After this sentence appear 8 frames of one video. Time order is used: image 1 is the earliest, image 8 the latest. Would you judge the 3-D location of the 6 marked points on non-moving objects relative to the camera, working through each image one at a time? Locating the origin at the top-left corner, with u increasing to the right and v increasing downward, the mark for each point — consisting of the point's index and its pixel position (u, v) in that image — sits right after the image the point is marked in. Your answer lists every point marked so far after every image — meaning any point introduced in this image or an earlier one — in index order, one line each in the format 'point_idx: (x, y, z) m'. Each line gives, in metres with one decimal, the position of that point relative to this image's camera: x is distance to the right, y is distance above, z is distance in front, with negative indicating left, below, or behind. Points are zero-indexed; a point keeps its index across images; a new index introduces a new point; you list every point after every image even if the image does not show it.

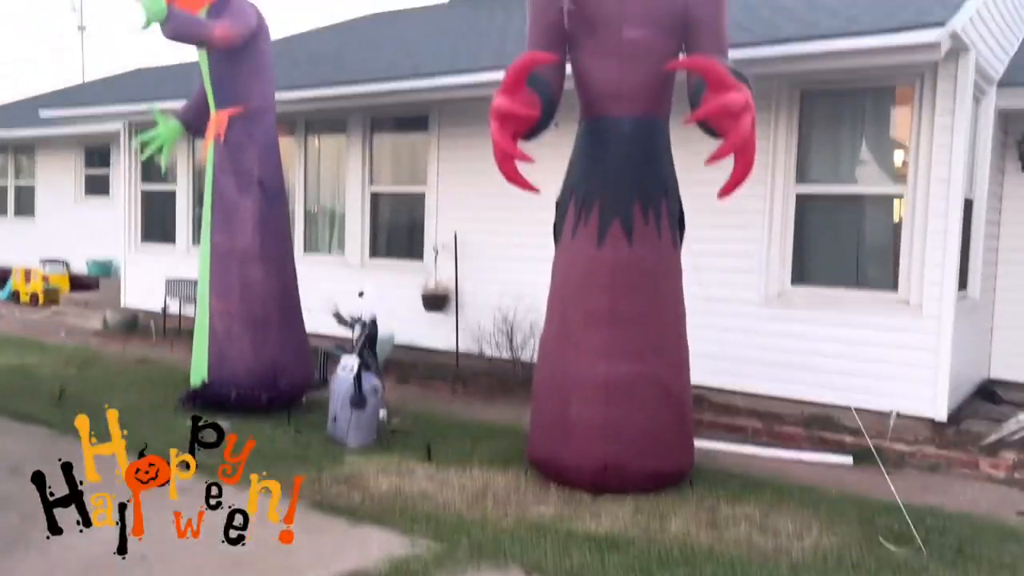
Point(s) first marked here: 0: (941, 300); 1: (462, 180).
0: (+2.5, -0.1, +5.0) m
1: (-0.4, +0.9, +7.0) m
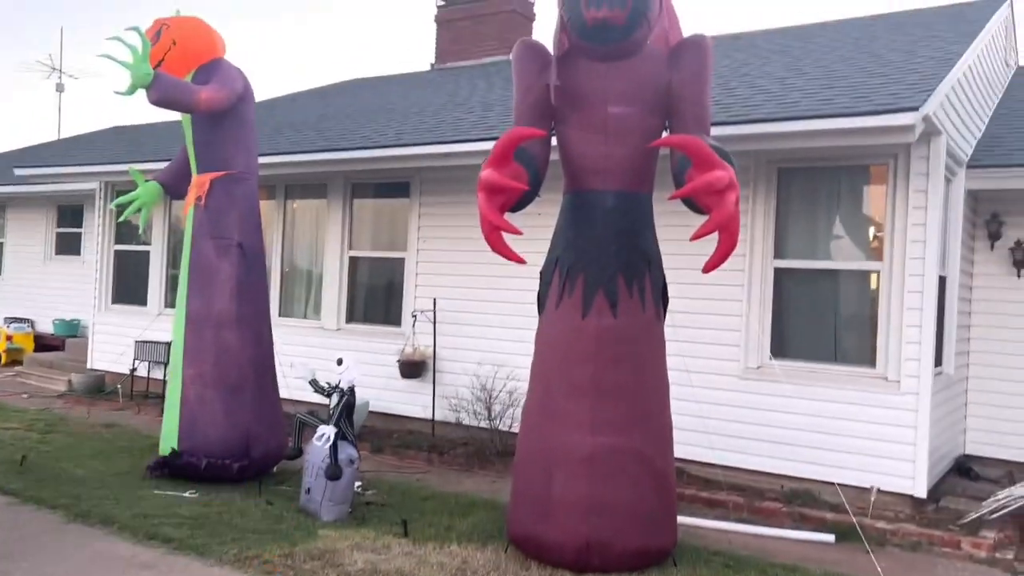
0: (+2.4, -0.5, +5.0) m
1: (-0.6, +0.3, +7.0) m
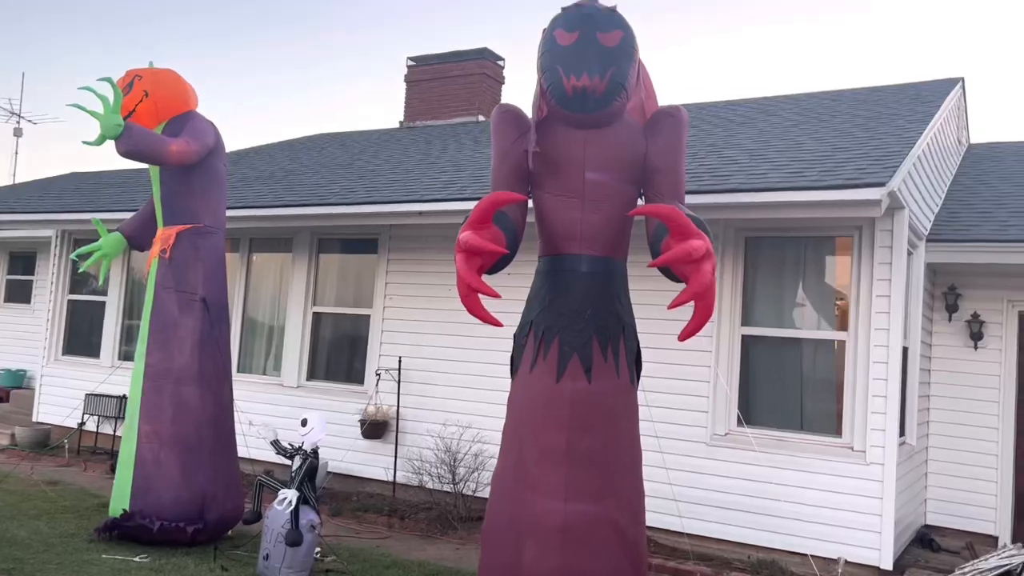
0: (+2.2, -0.9, +5.1) m
1: (-0.9, -0.1, +7.0) m
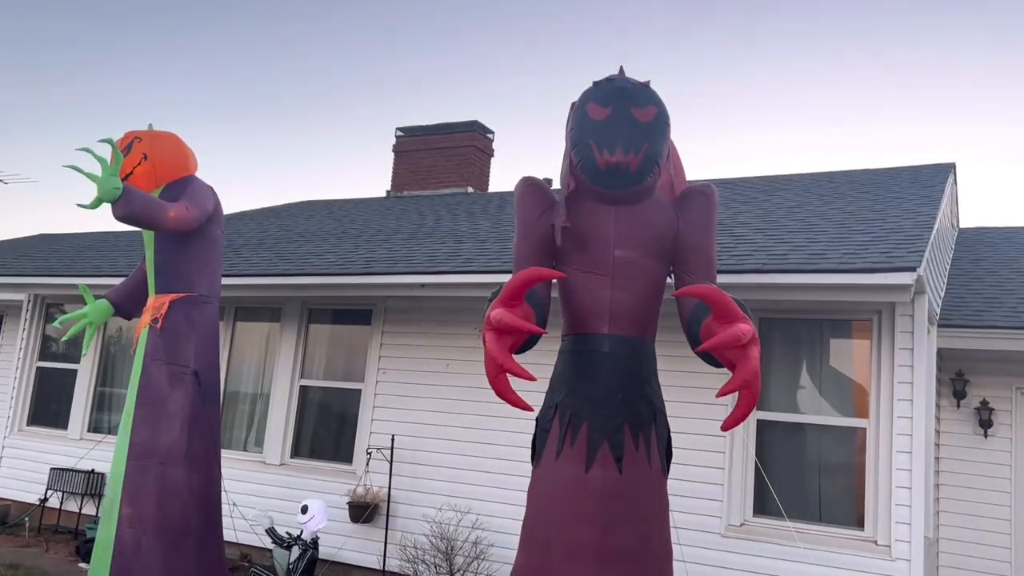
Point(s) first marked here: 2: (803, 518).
0: (+2.3, -1.4, +4.9) m
1: (-0.9, -0.7, +6.7) m
2: (+1.8, -1.4, +5.3) m
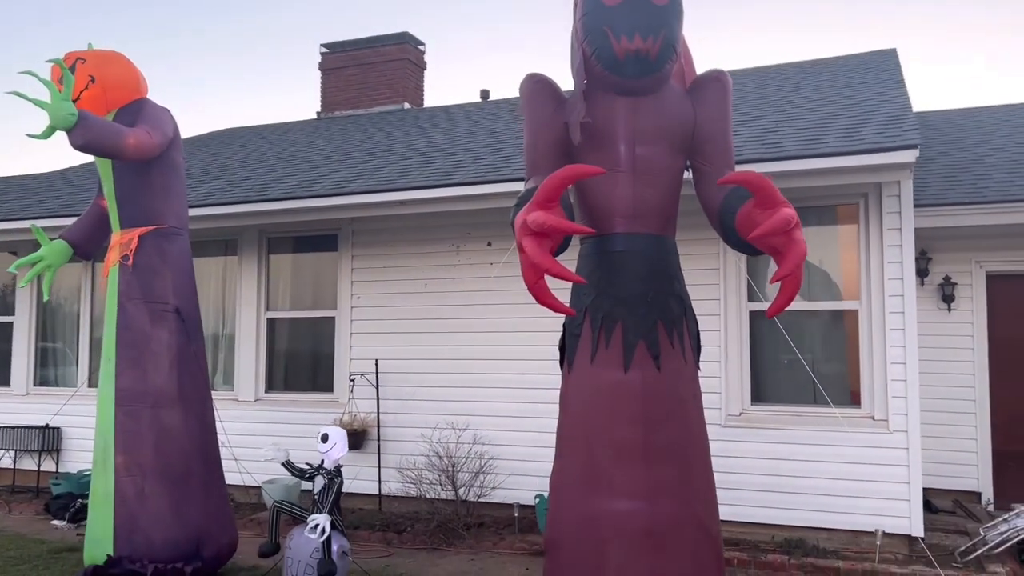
0: (+2.3, -0.7, +5.0) m
1: (-1.0, -0.1, +6.5) m
2: (+1.8, -0.7, +5.4) m
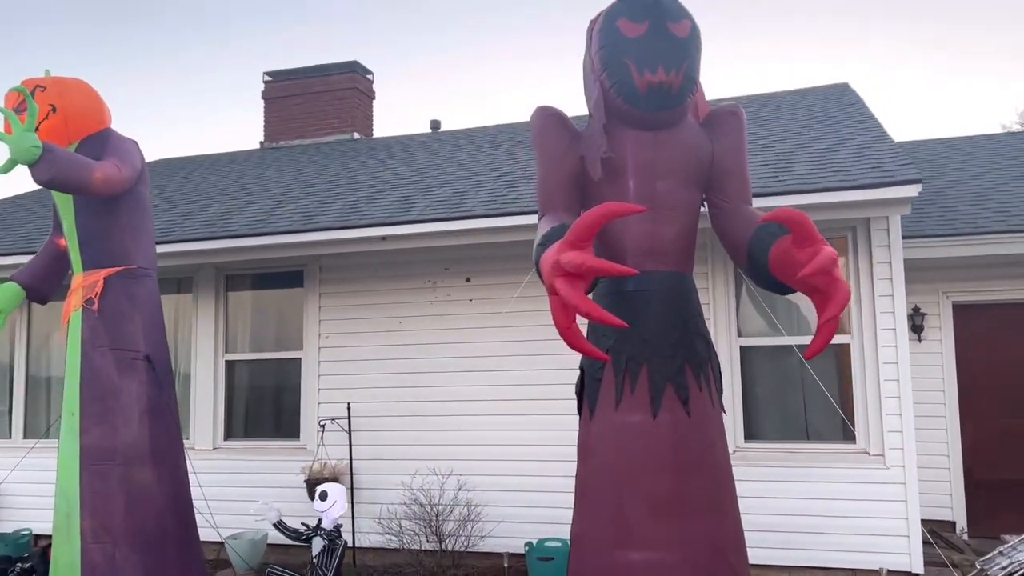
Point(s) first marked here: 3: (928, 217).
0: (+2.3, -0.9, +5.0) m
1: (-1.2, -0.4, +6.2) m
2: (+1.8, -0.9, +5.4) m
3: (+3.3, +0.6, +6.7) m
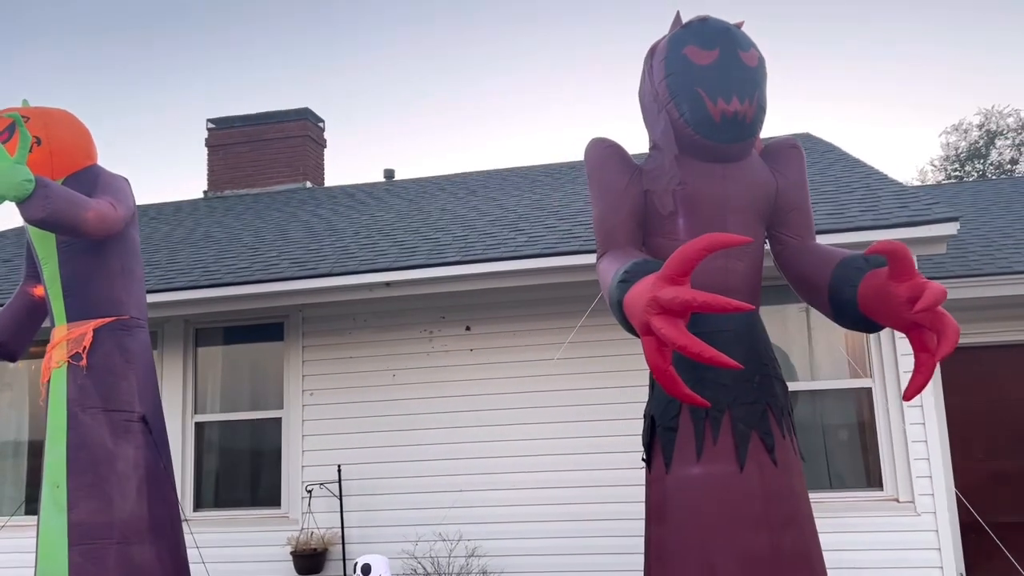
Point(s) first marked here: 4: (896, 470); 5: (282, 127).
0: (+2.4, -1.2, +4.9) m
1: (-1.2, -0.7, +5.7) m
2: (+1.8, -1.2, +5.2) m
3: (+3.2, +0.2, +6.8) m
4: (+2.2, -1.1, +5.0) m
5: (-2.9, +2.0, +10.8) m
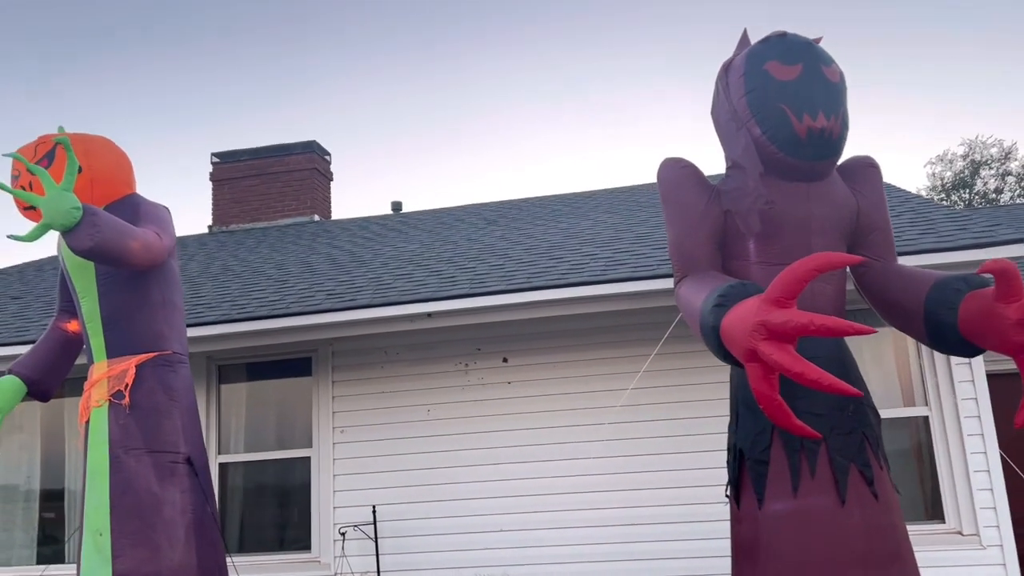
0: (+2.7, -1.3, +4.7) m
1: (-0.9, -1.0, +5.5) m
2: (+2.1, -1.4, +5.0) m
3: (+3.4, 0.0, +6.7) m
4: (+2.5, -1.2, +4.8) m
5: (-2.8, +1.6, +10.7) m
